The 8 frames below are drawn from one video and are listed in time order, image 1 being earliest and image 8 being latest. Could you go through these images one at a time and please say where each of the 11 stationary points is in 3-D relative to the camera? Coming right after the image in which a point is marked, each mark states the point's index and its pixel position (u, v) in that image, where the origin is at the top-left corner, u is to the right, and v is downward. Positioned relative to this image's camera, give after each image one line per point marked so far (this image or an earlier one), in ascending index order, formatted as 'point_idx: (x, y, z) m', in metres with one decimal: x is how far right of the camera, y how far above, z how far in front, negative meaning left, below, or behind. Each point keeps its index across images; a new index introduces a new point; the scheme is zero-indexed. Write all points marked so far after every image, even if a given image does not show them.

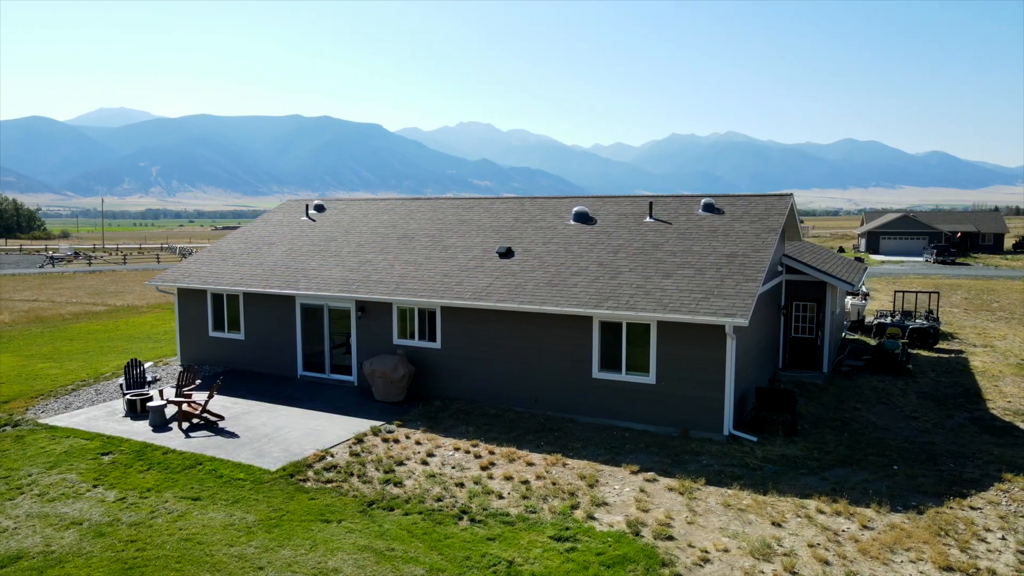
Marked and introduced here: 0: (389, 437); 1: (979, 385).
0: (-2.1, -2.6, +12.0) m
1: (+11.1, -2.3, +16.4) m
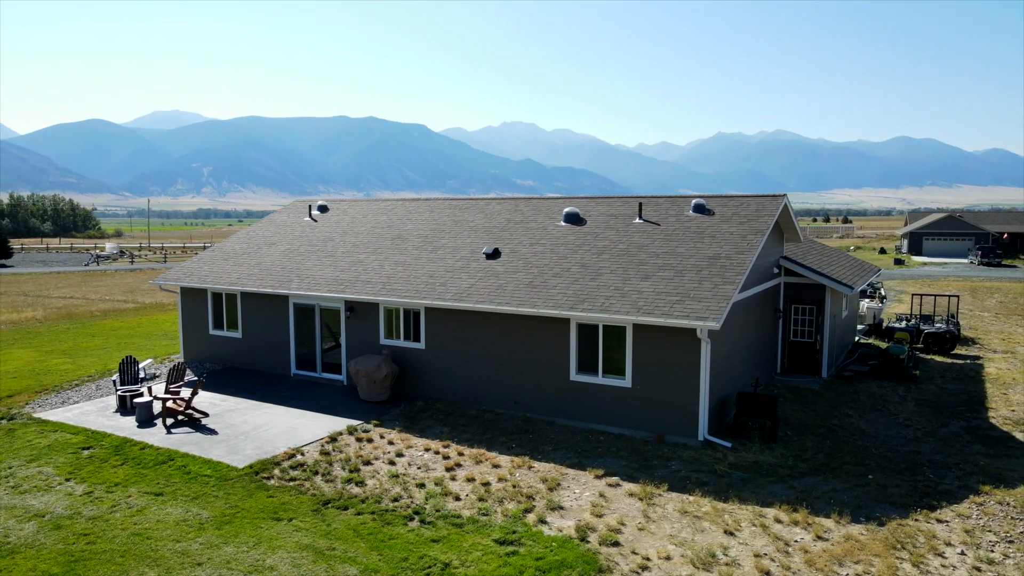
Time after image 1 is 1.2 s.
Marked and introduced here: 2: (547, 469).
0: (-2.6, -2.6, +12.1) m
1: (+10.8, -2.4, +15.8) m
2: (+0.5, -2.8, +10.6) m
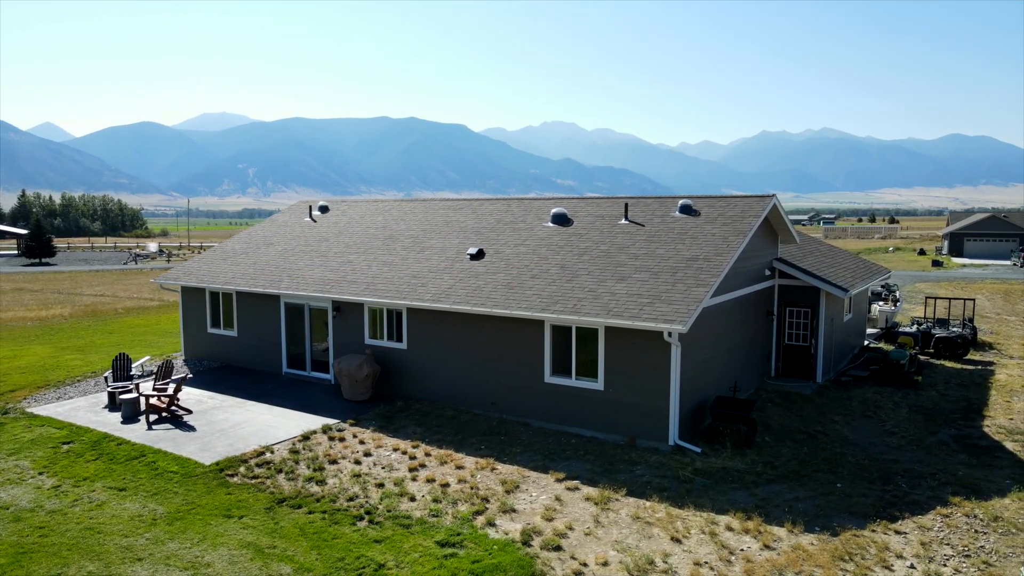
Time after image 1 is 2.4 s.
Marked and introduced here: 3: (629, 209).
0: (-3.1, -2.6, +12.2) m
1: (+10.5, -2.5, +15.2) m
2: (0.0, -2.8, +10.6) m
3: (+2.6, +1.8, +15.4) m
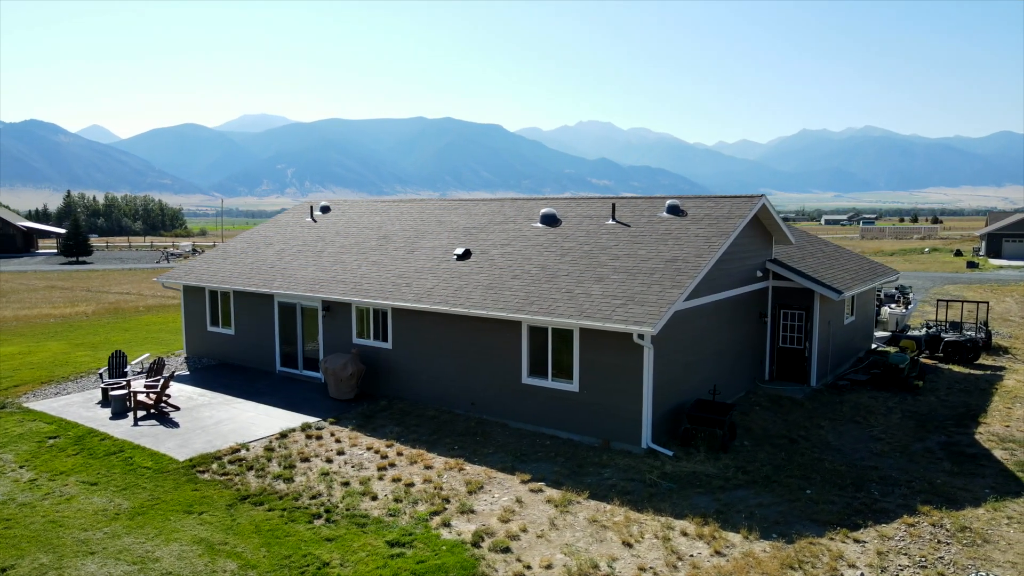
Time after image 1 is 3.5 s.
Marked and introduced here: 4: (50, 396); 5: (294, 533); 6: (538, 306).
0: (-3.5, -2.6, +12.3) m
1: (+10.2, -2.5, +14.8) m
2: (-0.5, -2.8, +10.6) m
3: (+2.3, +1.7, +15.3) m
4: (-10.1, -2.4, +15.1) m
5: (-2.7, -3.0, +8.4) m
6: (+0.4, -0.3, +12.1) m
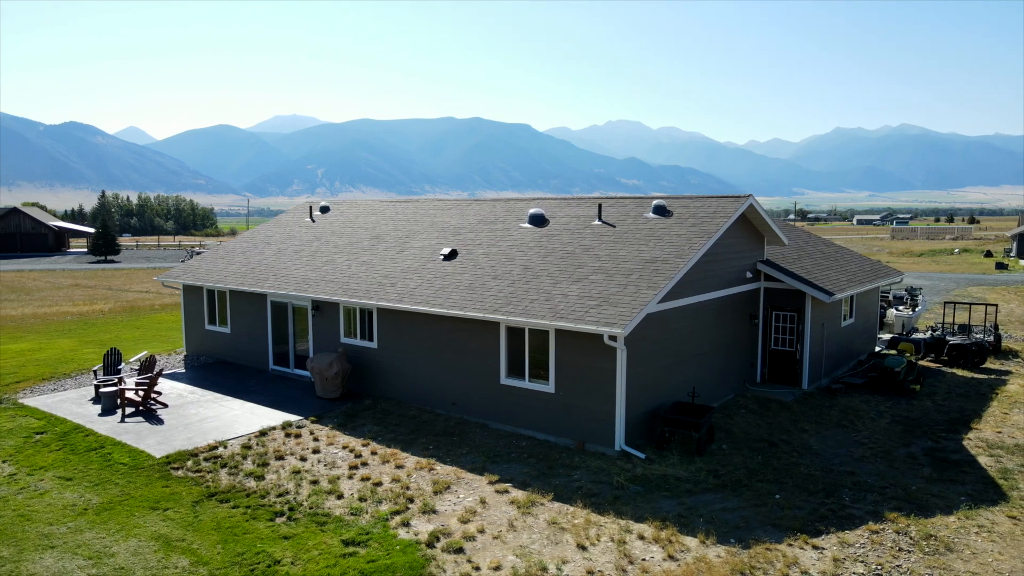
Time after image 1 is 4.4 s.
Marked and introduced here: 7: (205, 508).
0: (-3.9, -2.6, +12.4) m
1: (+9.8, -2.6, +14.4) m
2: (-1.0, -2.8, +10.6) m
3: (+2.0, +1.7, +15.2) m
4: (-10.4, -2.3, +15.5) m
5: (-3.2, -3.0, +8.5) m
6: (0.0, -0.3, +12.1) m
7: (-4.1, -2.9, +9.2) m
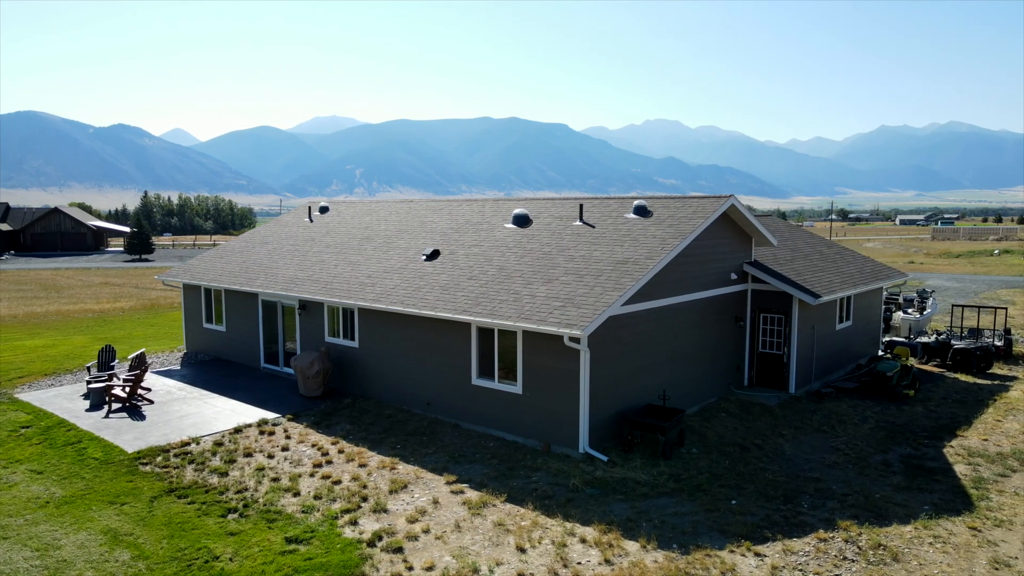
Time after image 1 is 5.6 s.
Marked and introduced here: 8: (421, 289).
0: (-4.5, -2.6, +12.6) m
1: (+9.4, -2.6, +14.0) m
2: (-1.6, -2.8, +10.6) m
3: (+1.6, +1.7, +15.1) m
4: (-10.8, -2.3, +15.9) m
5: (-3.9, -3.0, +8.7) m
6: (-0.5, -0.3, +12.1) m
7: (-4.7, -2.9, +9.3) m
8: (-1.8, 0.0, +13.6) m
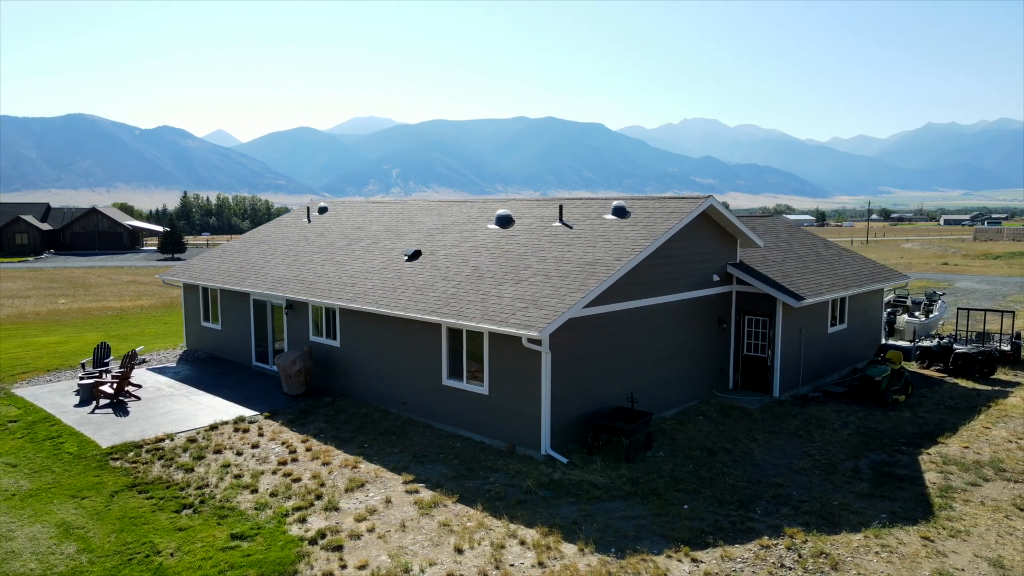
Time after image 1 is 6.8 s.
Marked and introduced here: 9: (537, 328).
0: (-5.0, -2.6, +12.8) m
1: (+8.9, -2.7, +13.6) m
2: (-2.3, -2.8, +10.7) m
3: (+1.2, +1.7, +15.0) m
4: (-11.2, -2.3, +16.4) m
5: (-4.6, -3.0, +8.9) m
6: (-1.1, -0.4, +12.1) m
7: (-5.4, -2.9, +9.6) m
8: (-2.3, 0.0, +13.7) m
9: (+0.4, -0.6, +10.5) m
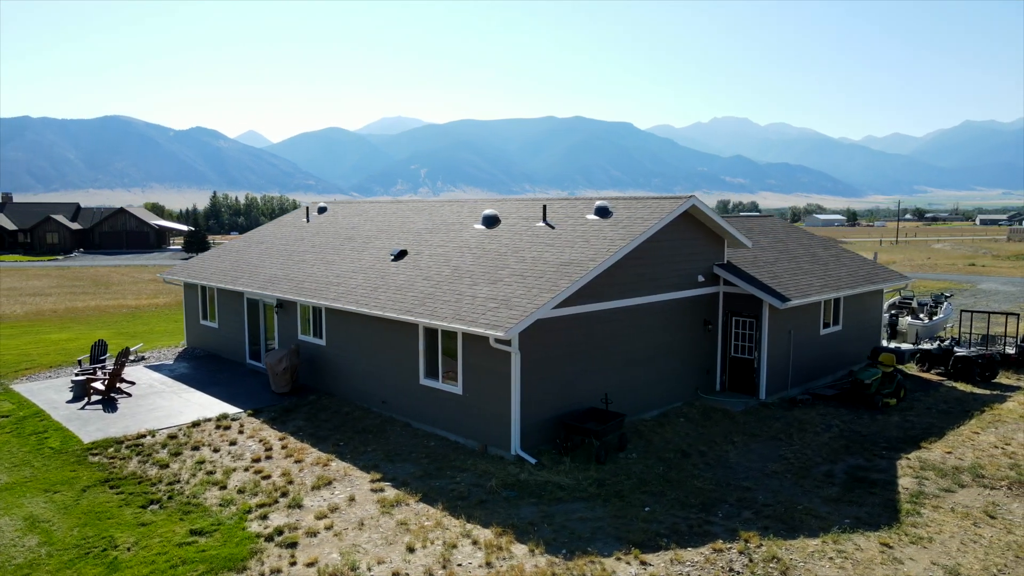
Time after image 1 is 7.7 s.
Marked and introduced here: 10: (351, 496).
0: (-5.4, -2.6, +13.0) m
1: (+8.5, -2.8, +13.4) m
2: (-2.8, -2.8, +10.8) m
3: (+0.9, +1.7, +15.0) m
4: (-11.5, -2.2, +16.8) m
5: (-5.2, -3.0, +9.0) m
6: (-1.5, -0.4, +12.2) m
7: (-6.0, -2.9, +9.8) m
8: (-2.7, 0.0, +13.8) m
9: (-0.1, -0.6, +10.5) m
10: (-2.3, -3.0, +9.8) m
